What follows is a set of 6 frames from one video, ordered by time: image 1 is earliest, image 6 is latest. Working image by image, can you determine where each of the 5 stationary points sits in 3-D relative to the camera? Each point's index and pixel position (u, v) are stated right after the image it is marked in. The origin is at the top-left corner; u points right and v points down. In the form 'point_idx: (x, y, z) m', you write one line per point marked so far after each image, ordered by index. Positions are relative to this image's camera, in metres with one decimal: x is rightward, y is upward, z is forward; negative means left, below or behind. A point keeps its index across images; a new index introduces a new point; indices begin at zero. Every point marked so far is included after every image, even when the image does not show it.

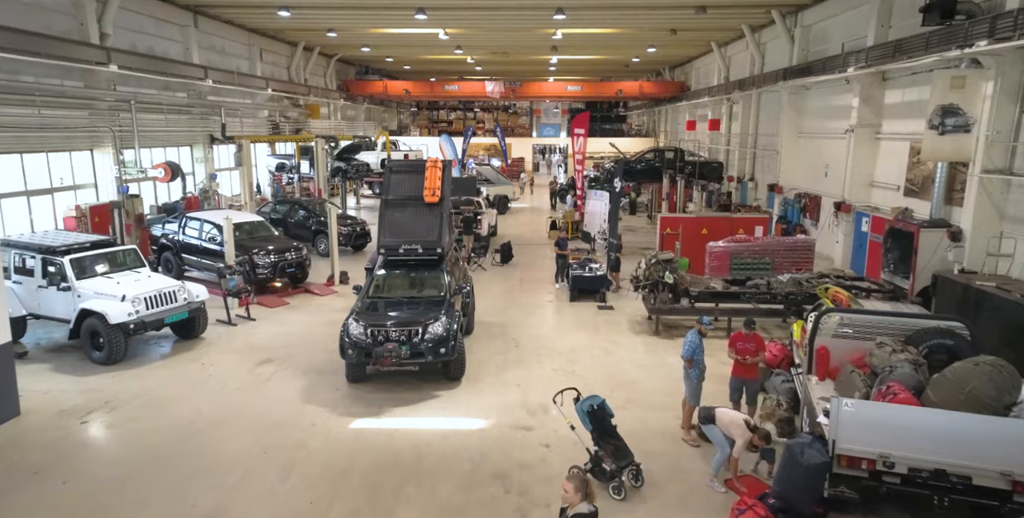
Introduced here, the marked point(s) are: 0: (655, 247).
0: (+4.0, +0.3, +15.7) m
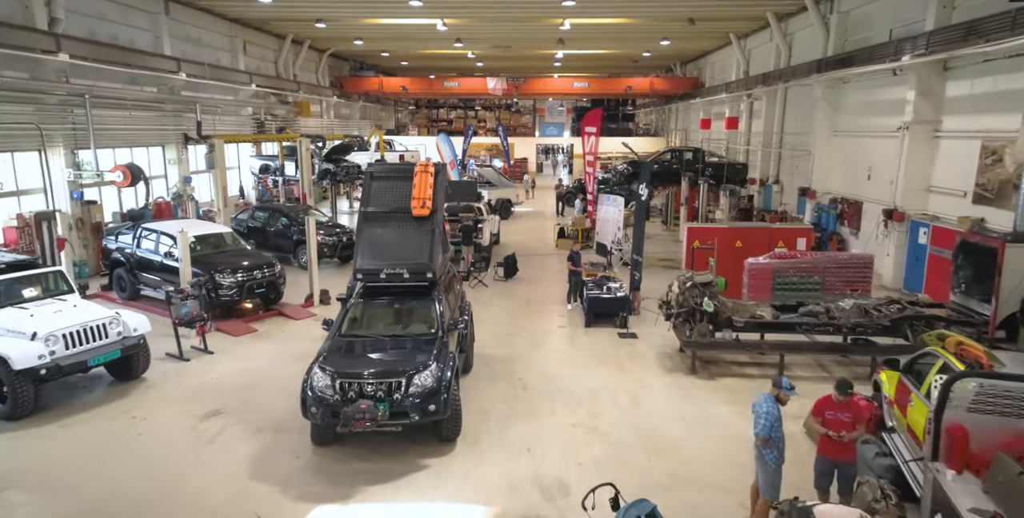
0: (+4.1, 0.0, +14.1) m
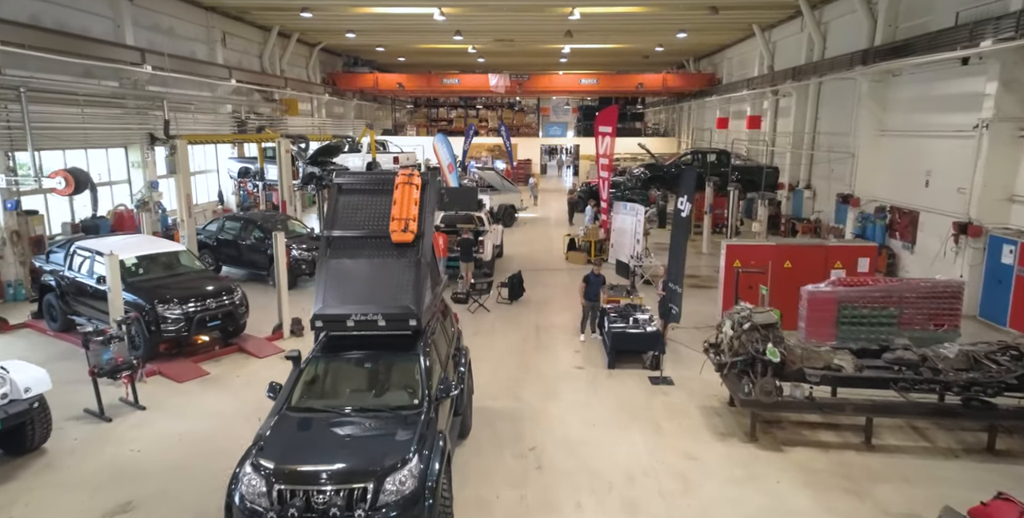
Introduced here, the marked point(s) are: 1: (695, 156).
0: (+4.2, -0.4, +12.5) m
1: (+5.3, +3.0, +16.1) m
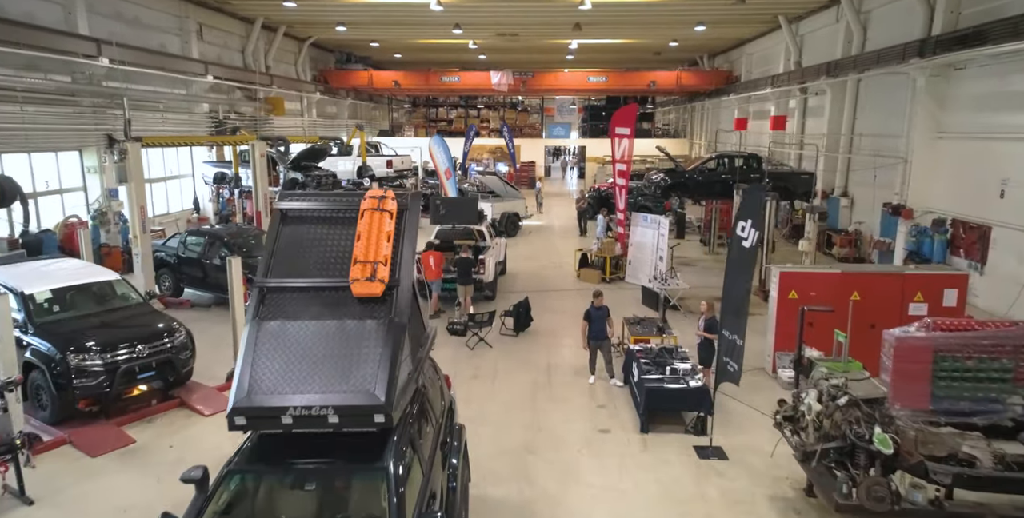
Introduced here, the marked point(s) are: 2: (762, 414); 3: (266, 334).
0: (+4.3, -0.8, +10.9) m
1: (+5.4, +2.6, +14.6) m
2: (+2.9, -1.8, +6.4) m
3: (-1.6, -0.5, +3.6) m
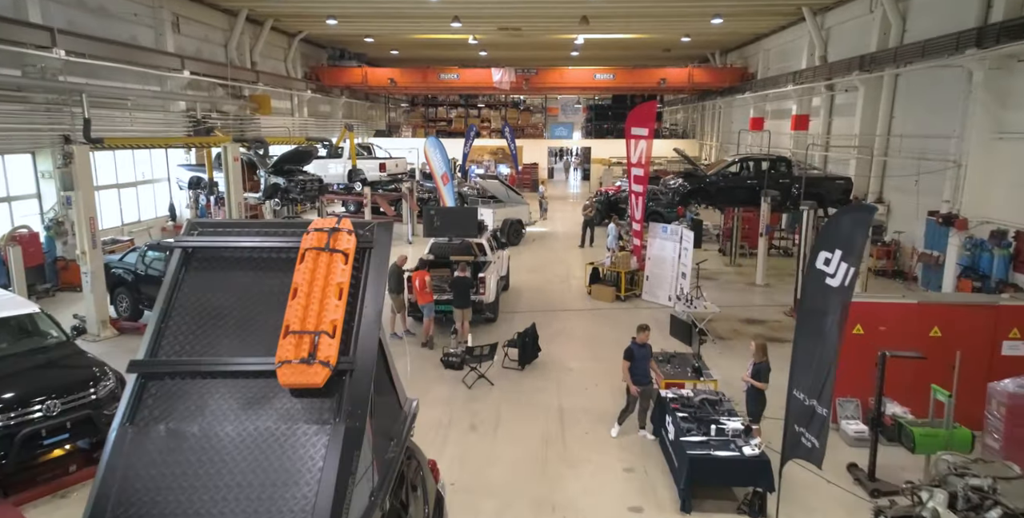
0: (+4.4, -1.0, +9.7) m
1: (+5.5, +2.3, +13.3) m
2: (+2.9, -2.1, +5.1) m
3: (-1.5, -0.7, +2.3) m
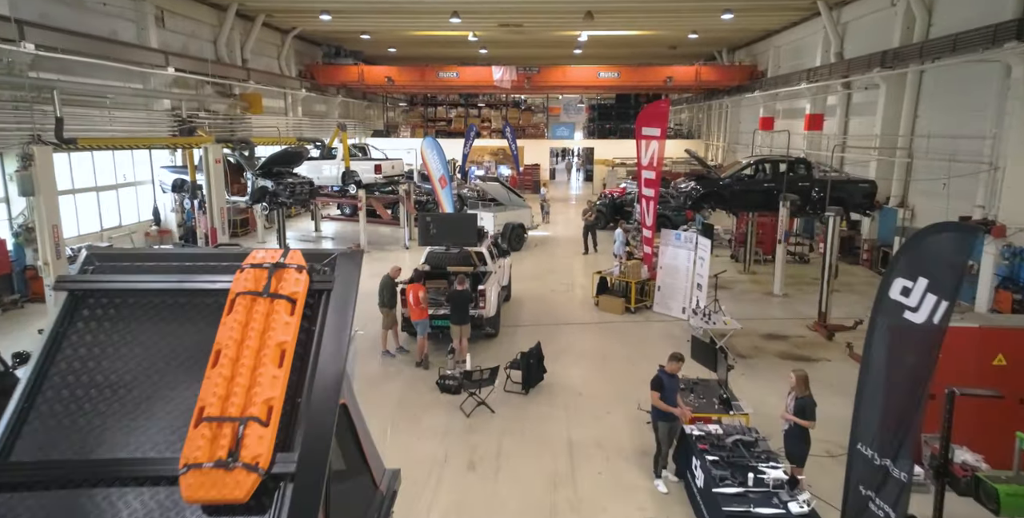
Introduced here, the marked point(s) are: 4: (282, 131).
0: (+4.4, -1.2, +8.9) m
1: (+5.5, +2.1, +12.6) m
2: (+3.0, -2.2, +4.4) m
3: (-1.5, -0.9, +1.6) m
4: (-7.7, +4.3, +18.8) m
